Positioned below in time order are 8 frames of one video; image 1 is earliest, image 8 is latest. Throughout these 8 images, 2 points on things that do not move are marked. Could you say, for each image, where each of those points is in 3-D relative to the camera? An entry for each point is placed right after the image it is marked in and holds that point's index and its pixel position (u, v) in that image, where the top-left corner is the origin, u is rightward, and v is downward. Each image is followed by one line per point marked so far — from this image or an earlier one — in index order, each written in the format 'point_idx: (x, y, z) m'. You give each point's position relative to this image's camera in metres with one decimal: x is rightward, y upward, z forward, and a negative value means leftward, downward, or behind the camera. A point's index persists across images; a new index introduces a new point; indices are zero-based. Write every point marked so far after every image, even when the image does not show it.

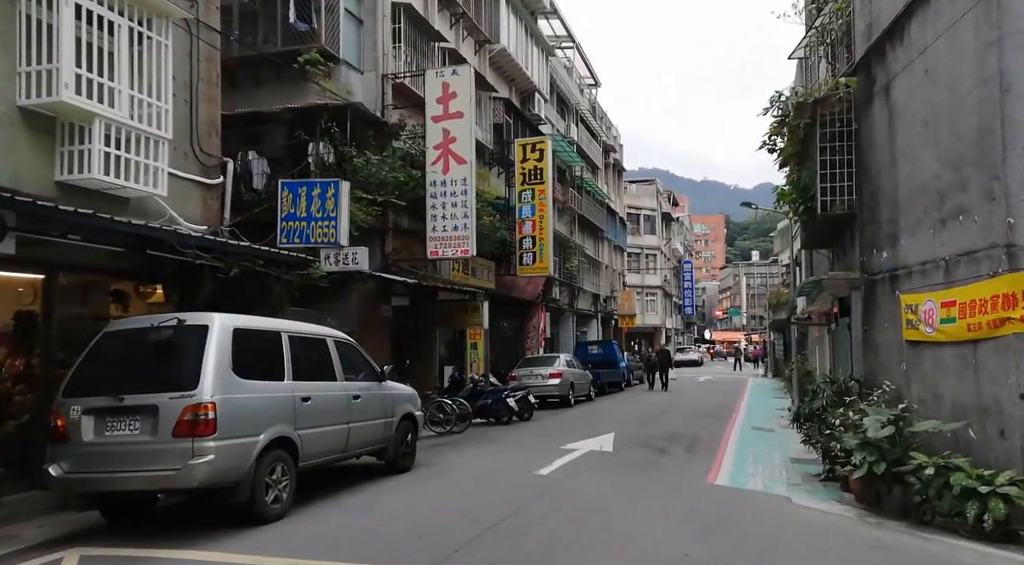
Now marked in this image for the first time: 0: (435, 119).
0: (-1.4, +3.1, +15.2) m
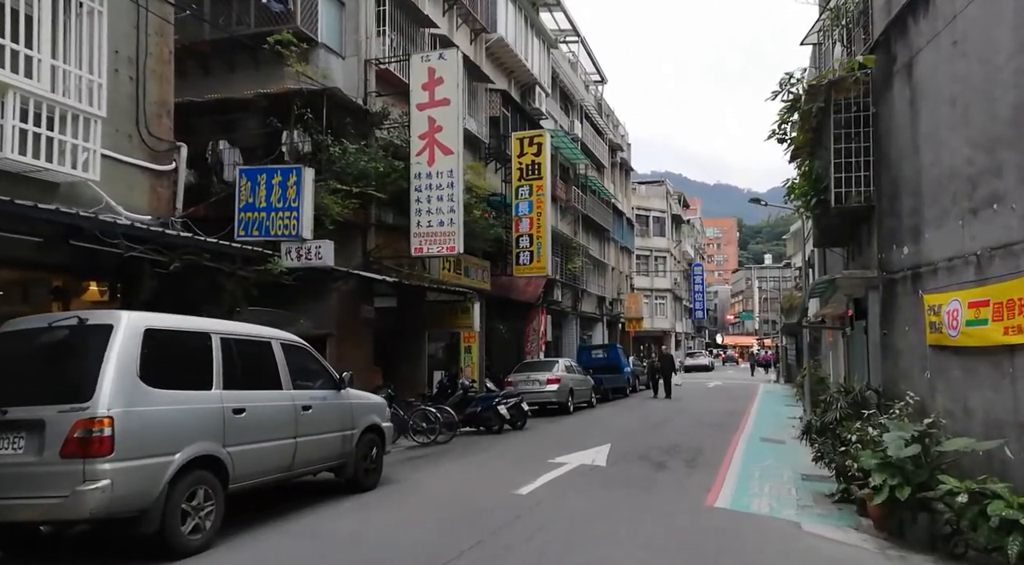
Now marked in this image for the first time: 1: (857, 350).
0: (-1.6, +3.1, +14.2) m
1: (+6.0, -1.2, +14.0) m
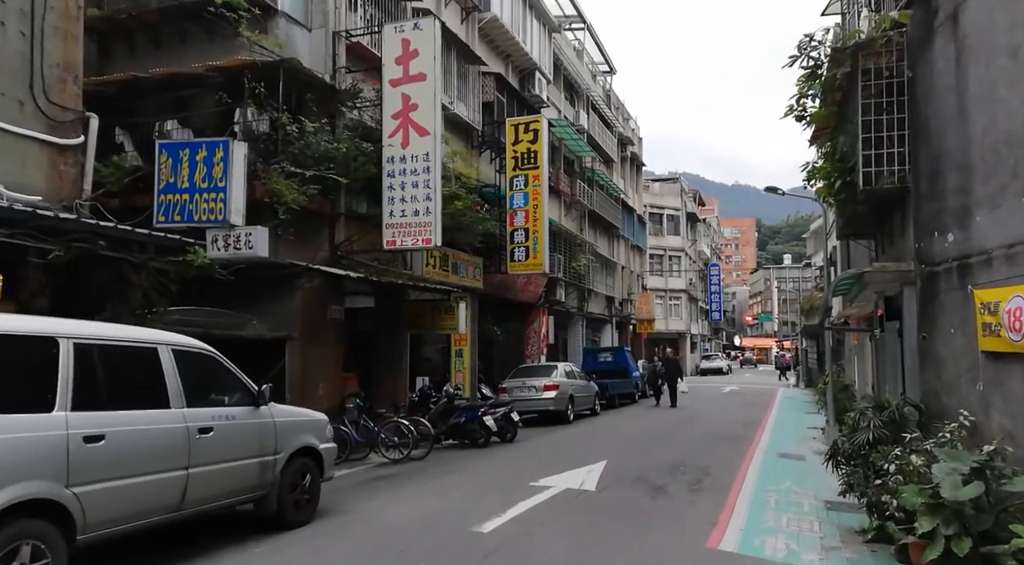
0: (-1.9, +3.2, +12.7) m
1: (+5.7, -1.1, +12.2) m
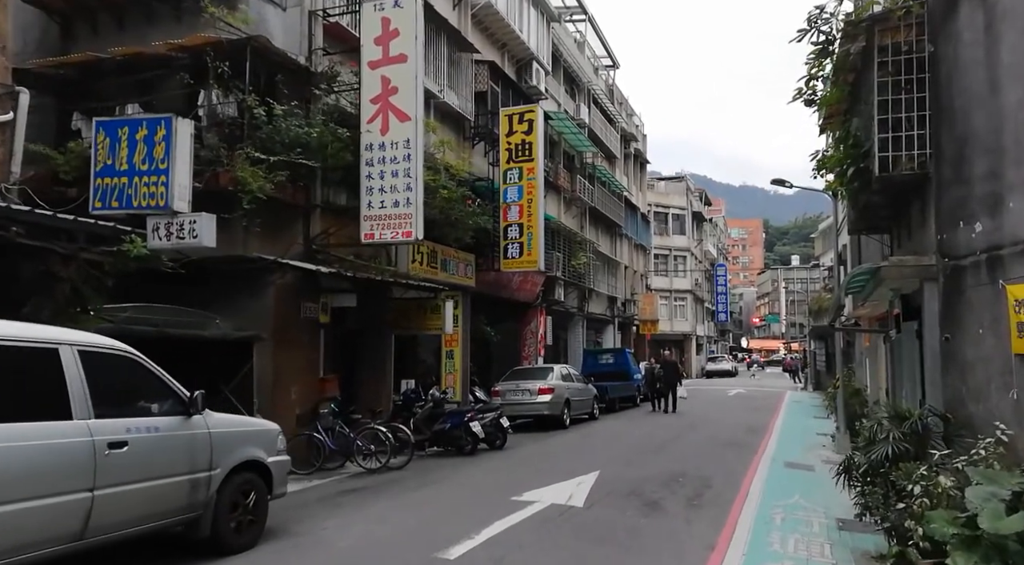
0: (-2.1, +3.3, +11.8) m
1: (+5.5, -1.1, +11.3) m
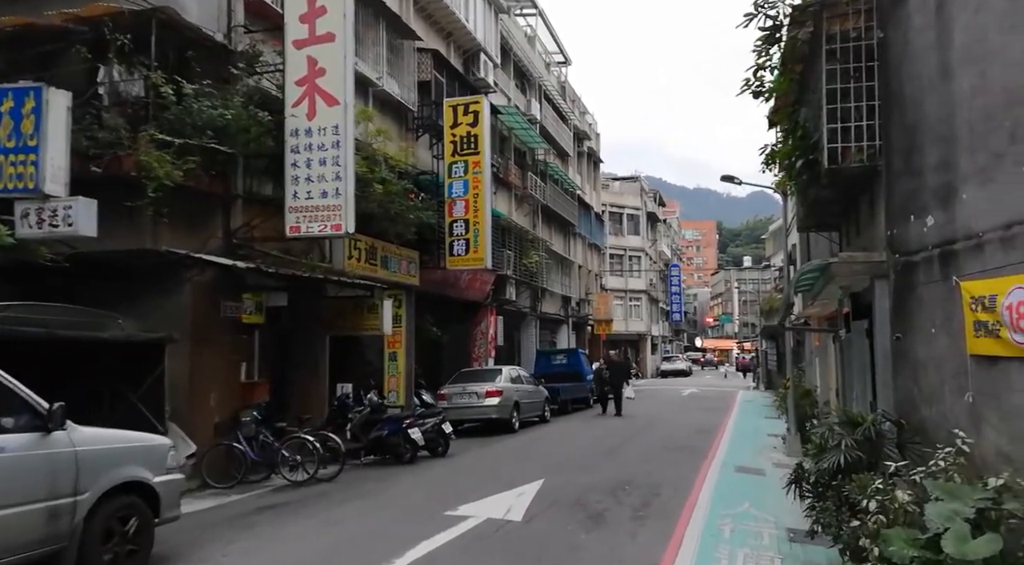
0: (-3.0, +3.3, +11.0) m
1: (+4.7, -1.0, +10.9) m
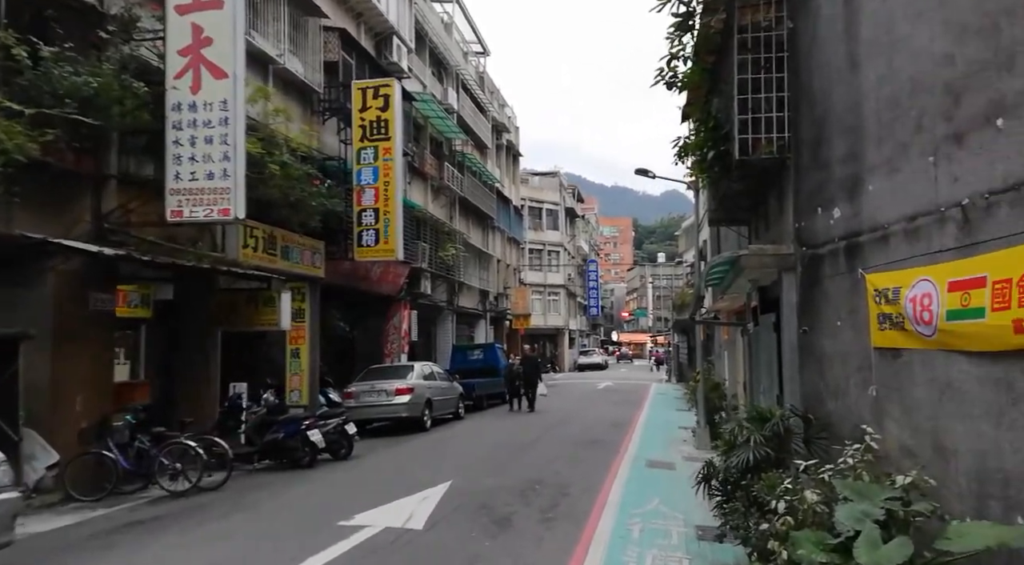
0: (-4.2, +3.4, +10.2) m
1: (+3.4, -0.9, +10.9) m
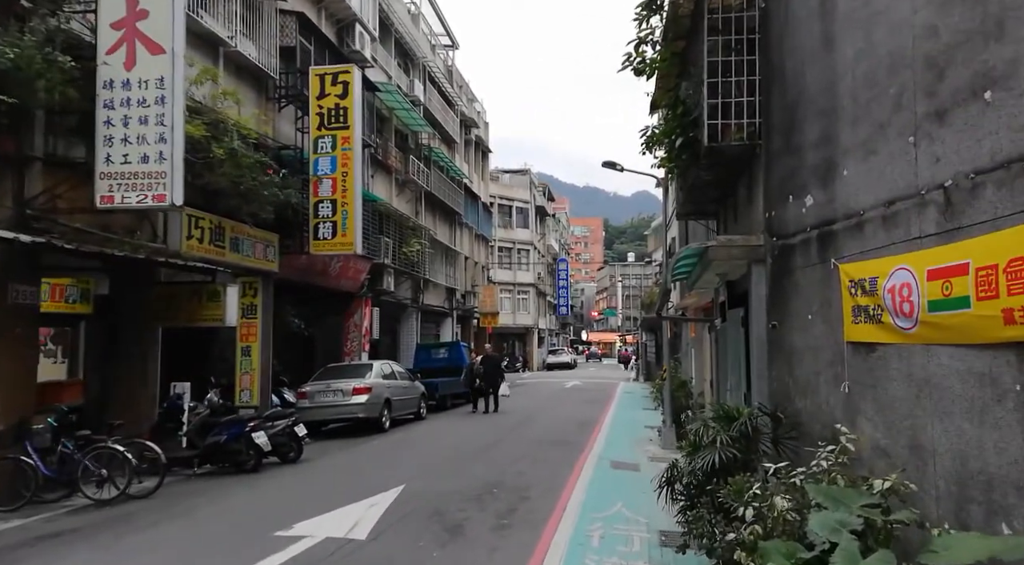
0: (-4.7, +3.5, +9.5) m
1: (+2.9, -0.9, +10.5) m
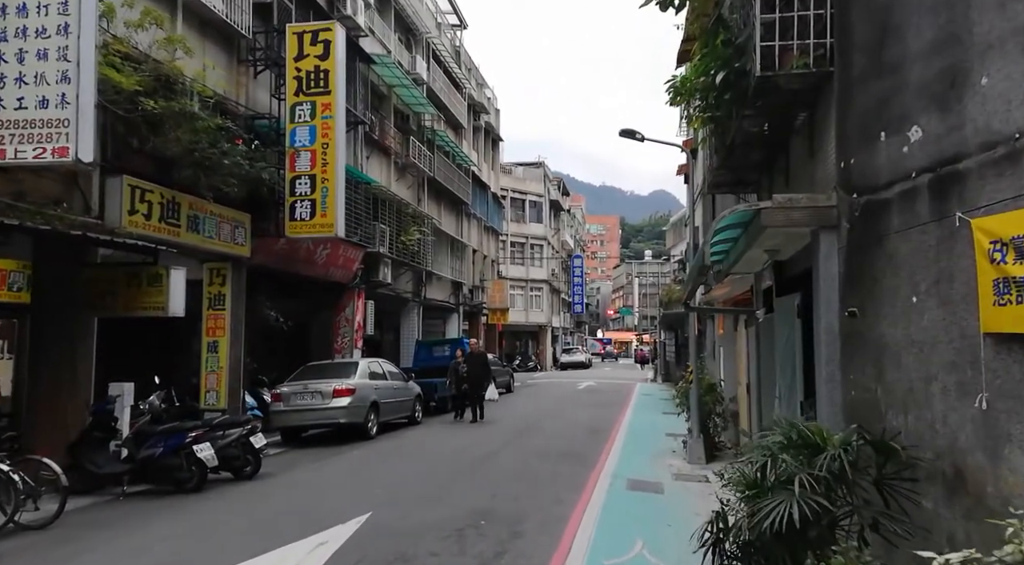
0: (-4.7, +3.7, +7.5) m
1: (+2.8, -0.7, +8.4) m
